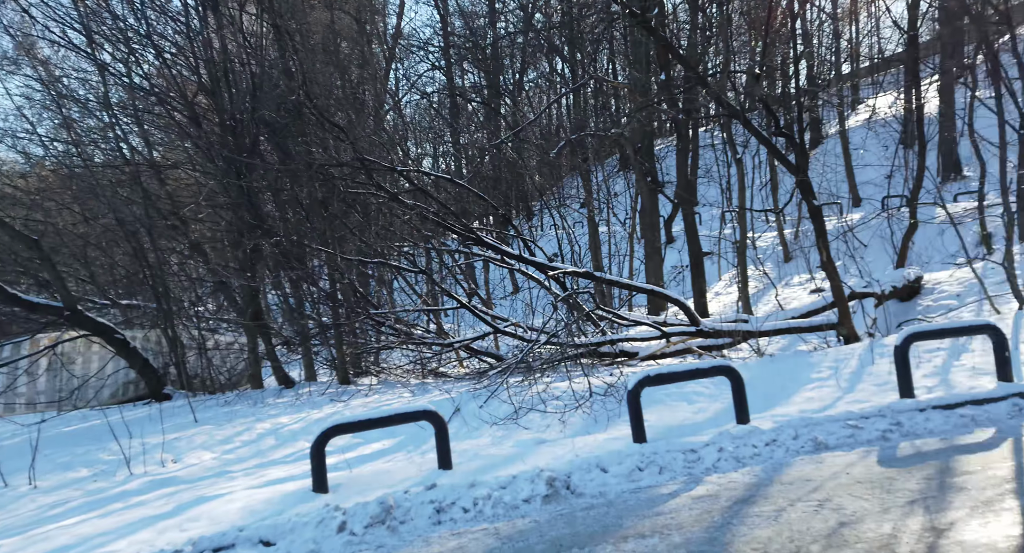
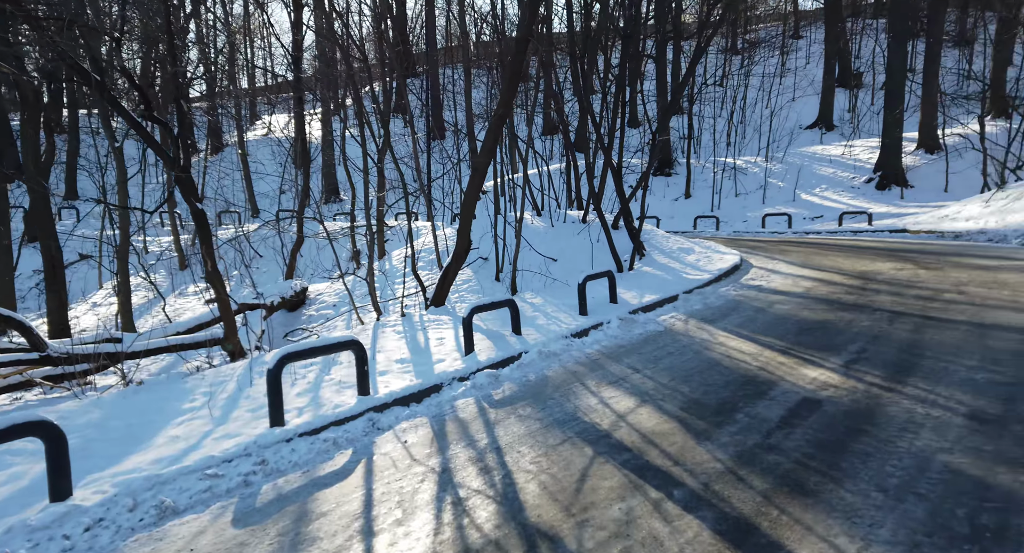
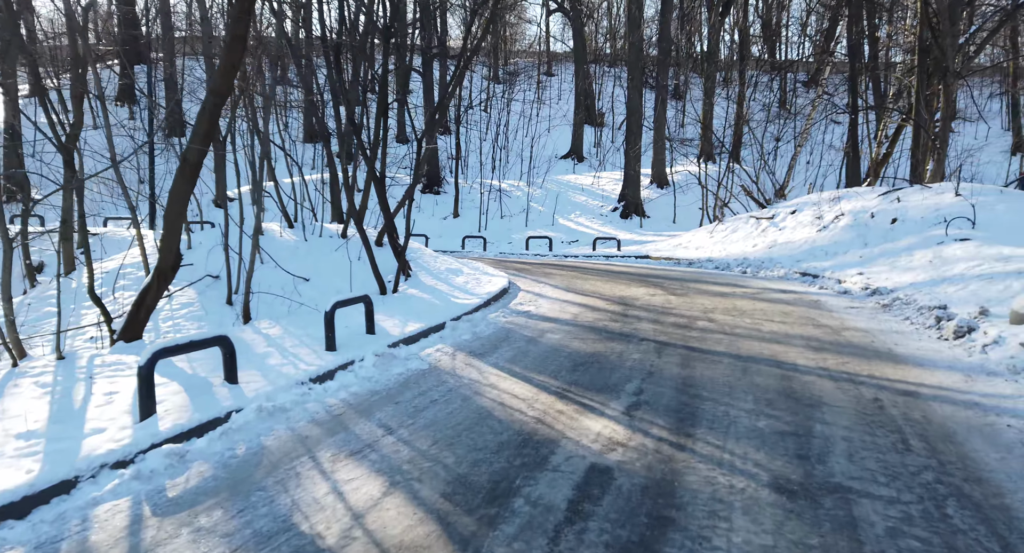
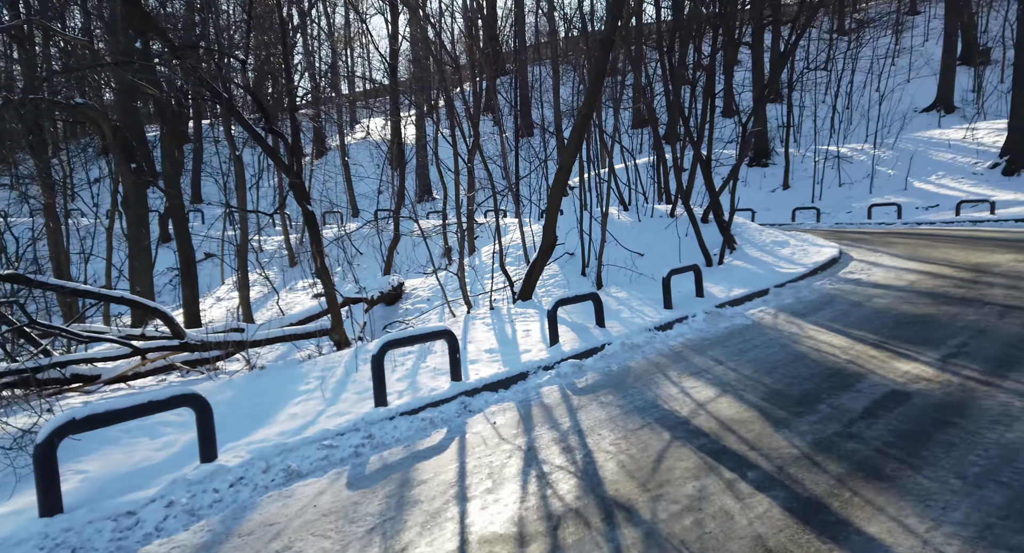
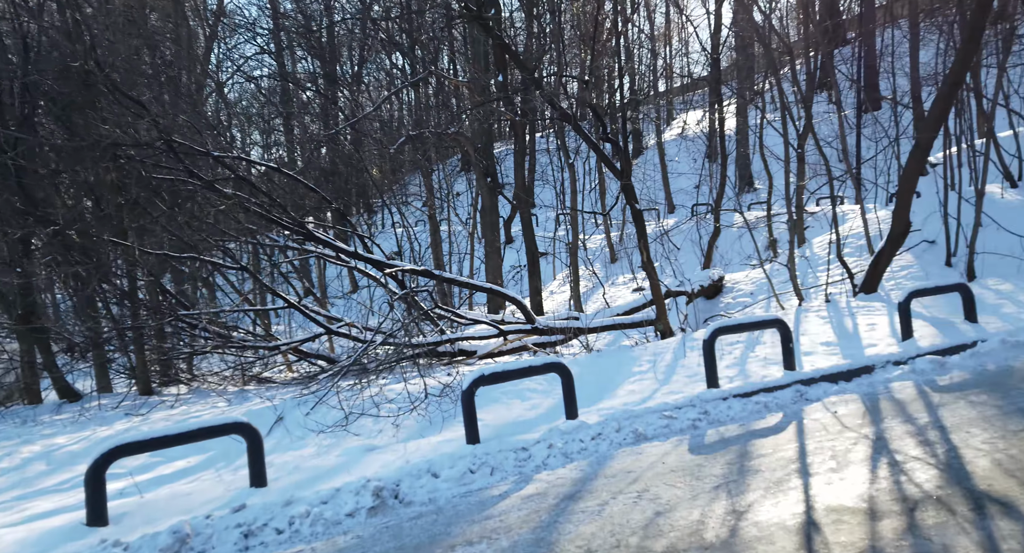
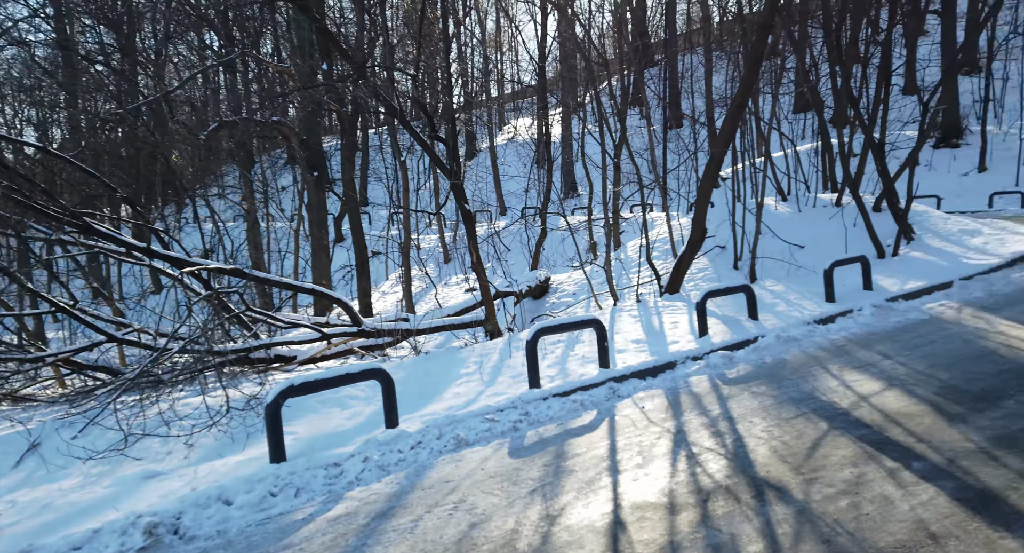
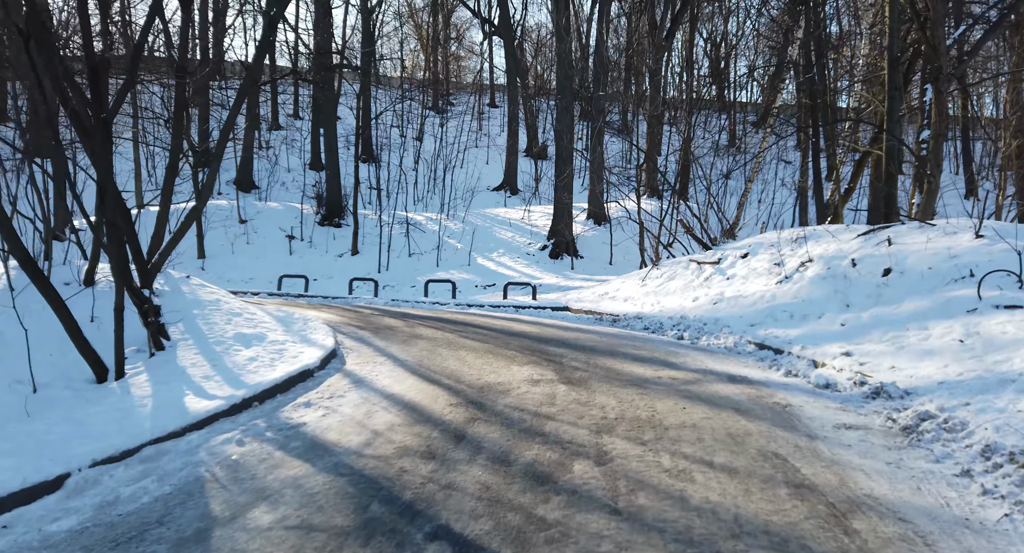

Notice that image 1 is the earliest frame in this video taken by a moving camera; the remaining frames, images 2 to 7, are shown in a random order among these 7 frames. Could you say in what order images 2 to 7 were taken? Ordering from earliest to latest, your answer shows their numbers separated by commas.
5, 6, 4, 2, 3, 7
